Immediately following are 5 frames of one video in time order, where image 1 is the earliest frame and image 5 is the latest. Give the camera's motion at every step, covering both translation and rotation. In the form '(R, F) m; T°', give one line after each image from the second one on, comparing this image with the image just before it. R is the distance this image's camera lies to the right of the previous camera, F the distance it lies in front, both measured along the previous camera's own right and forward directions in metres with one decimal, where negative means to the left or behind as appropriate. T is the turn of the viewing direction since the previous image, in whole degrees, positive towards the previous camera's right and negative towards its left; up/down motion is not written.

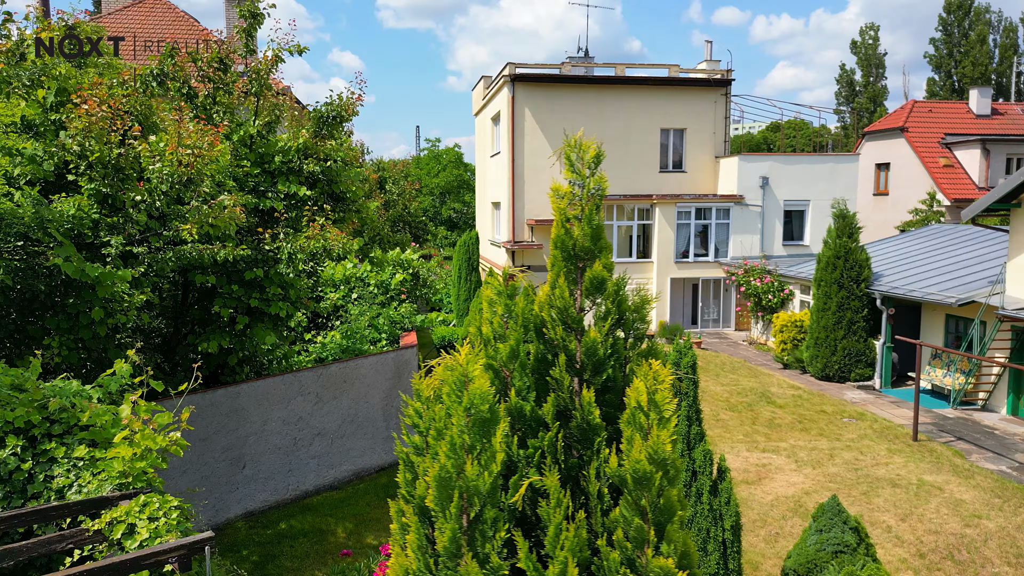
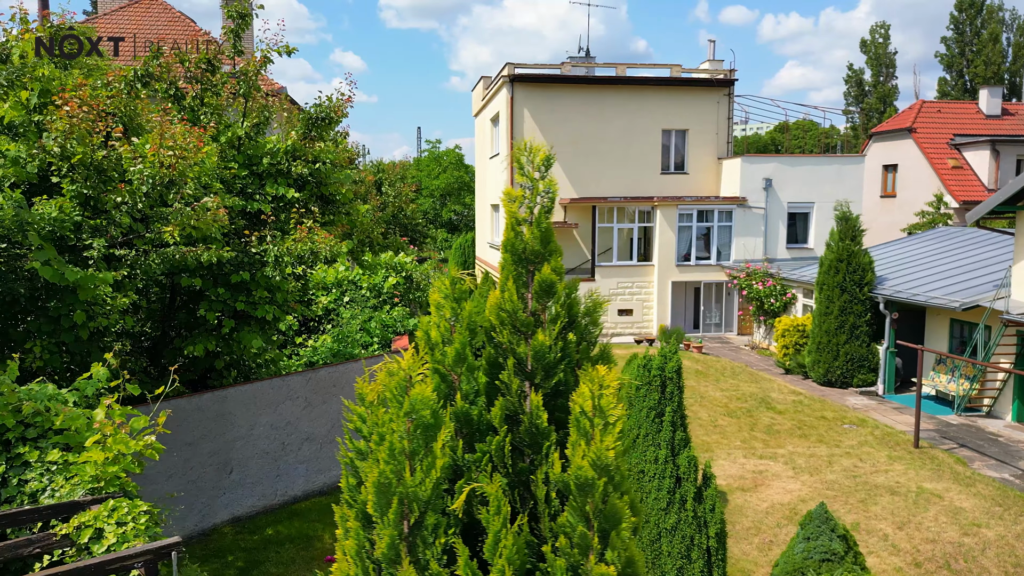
(+0.3, +0.1) m; -1°
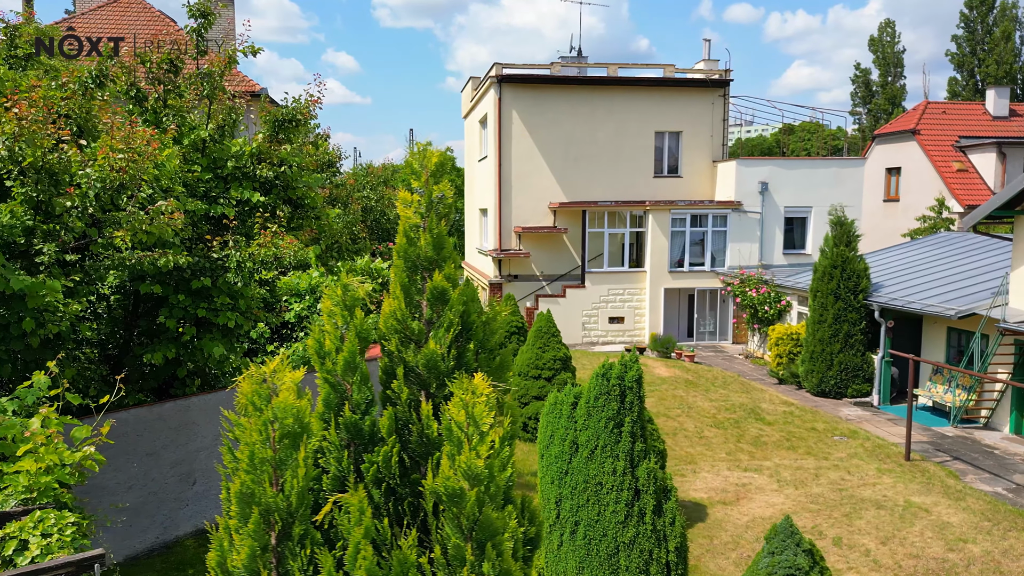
(+0.6, +0.2) m; -1°
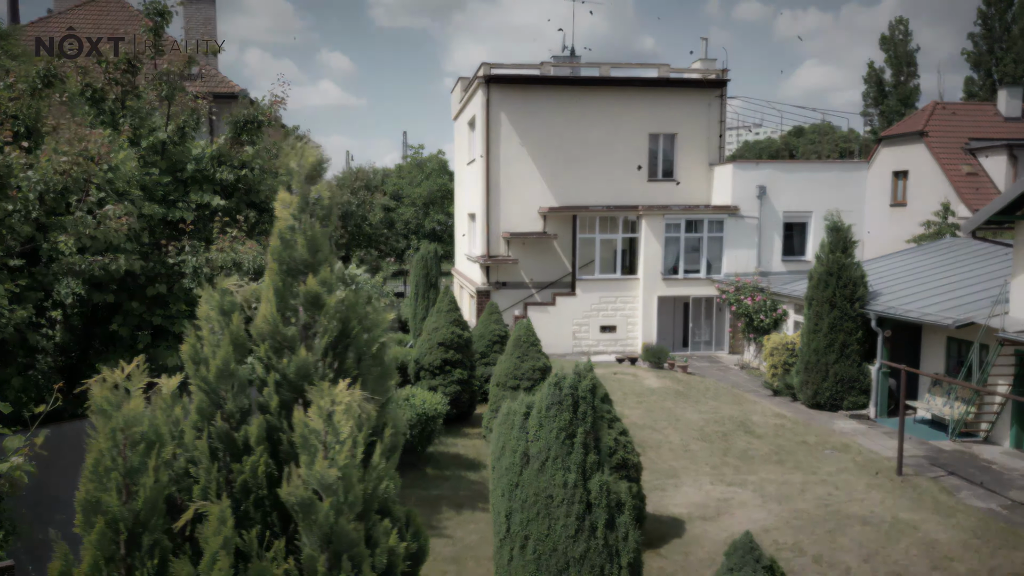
(+0.7, +0.3) m; -1°
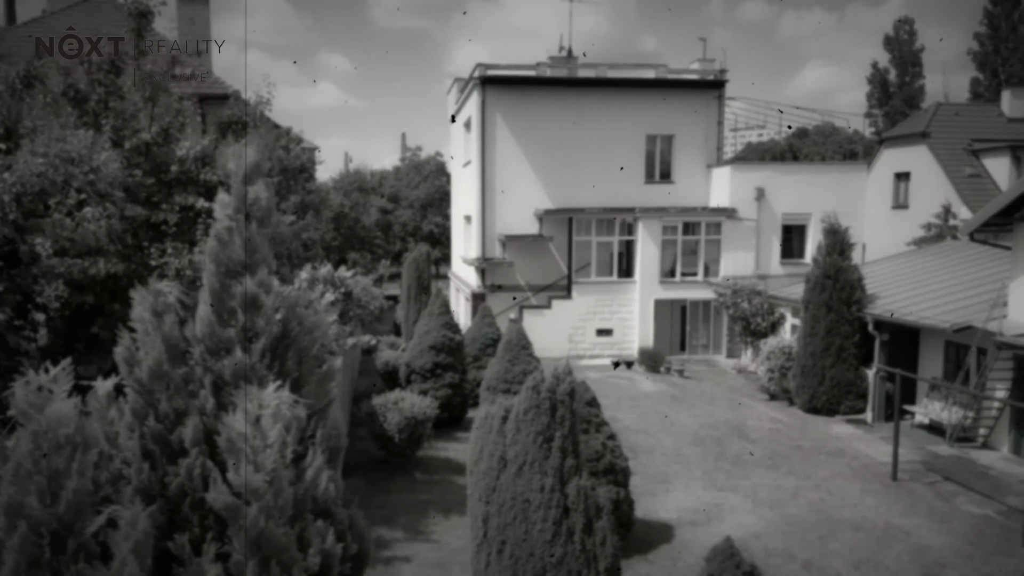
(+0.3, +0.1) m; -1°
